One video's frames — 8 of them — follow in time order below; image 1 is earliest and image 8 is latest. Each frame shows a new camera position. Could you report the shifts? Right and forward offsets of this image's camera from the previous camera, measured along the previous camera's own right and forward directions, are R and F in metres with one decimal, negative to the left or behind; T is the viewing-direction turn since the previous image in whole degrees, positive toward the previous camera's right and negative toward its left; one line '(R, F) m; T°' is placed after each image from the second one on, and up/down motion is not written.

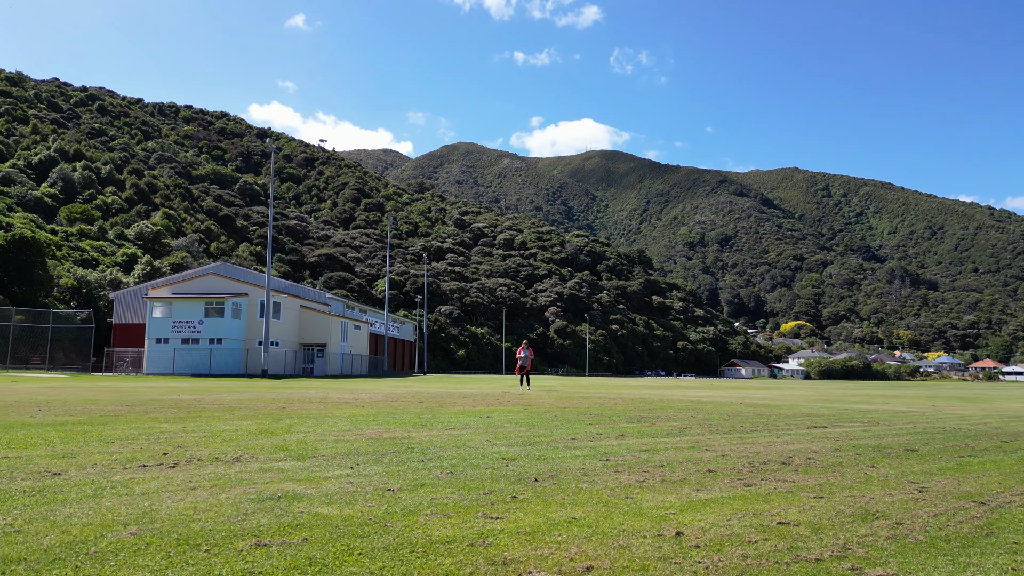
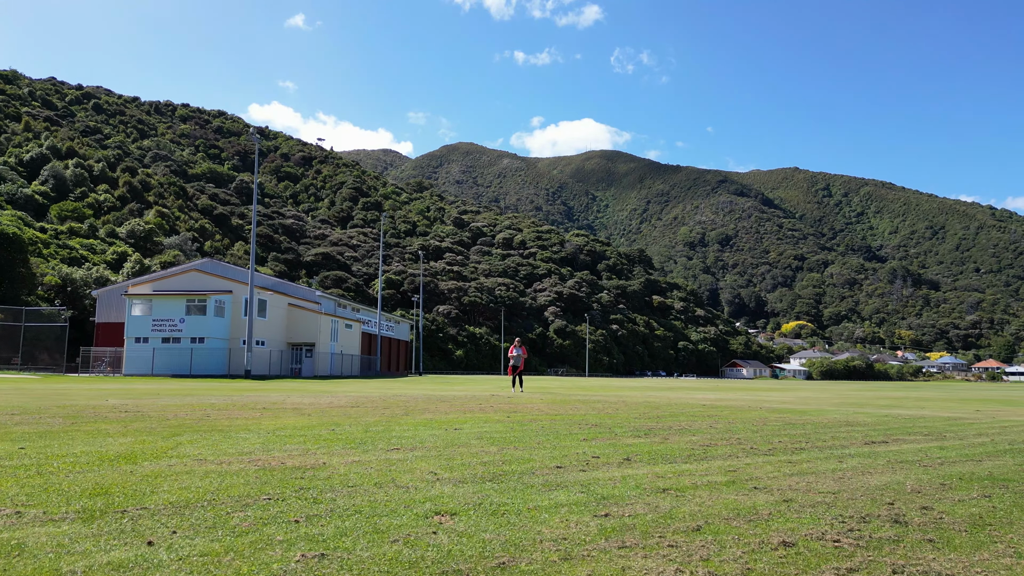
(+0.3, +2.0) m; 0°
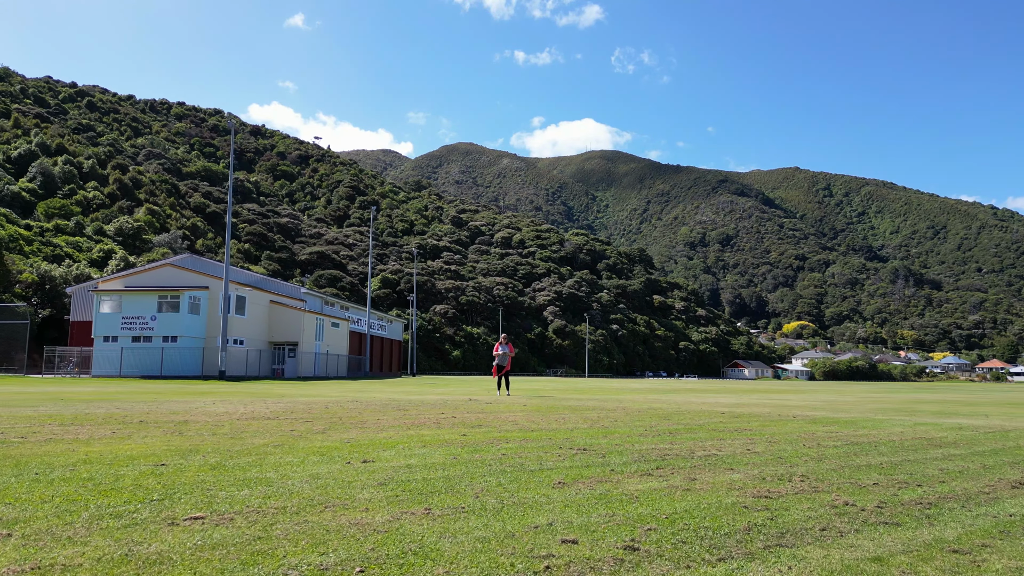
(+0.4, +2.6) m; 0°
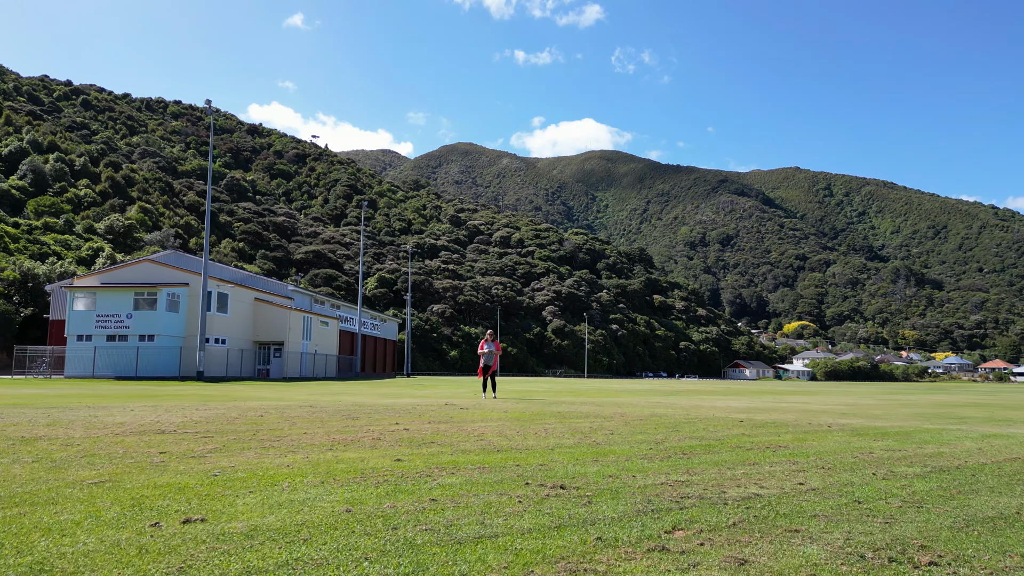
(+0.3, +1.9) m; 0°
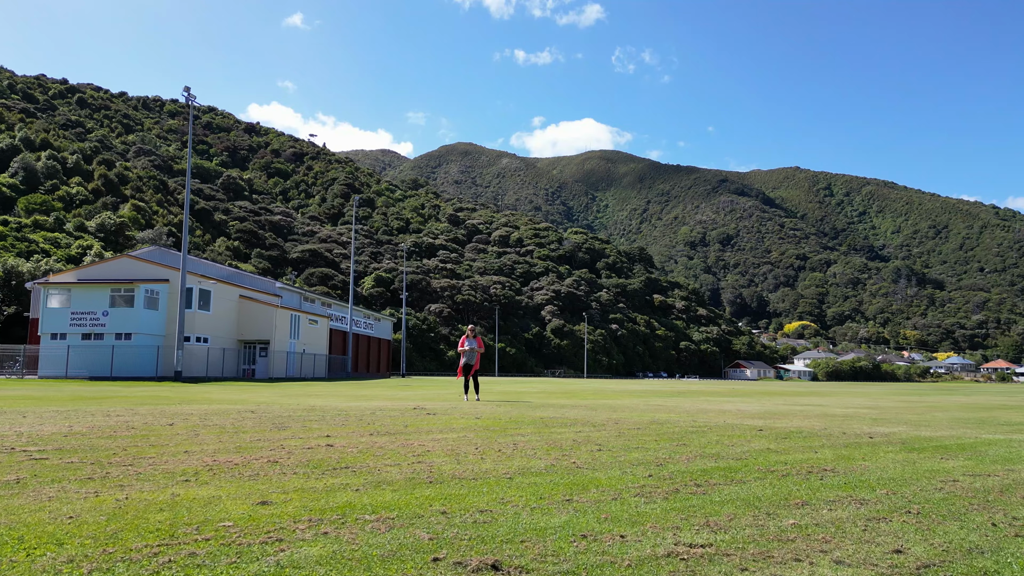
(+0.3, +1.7) m; 0°
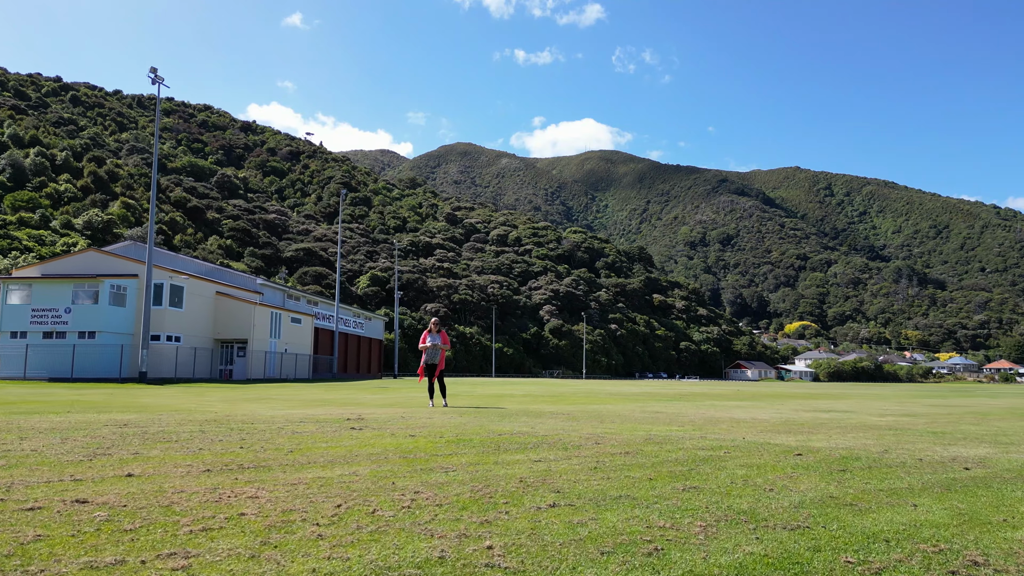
(+0.5, +2.3) m; 0°
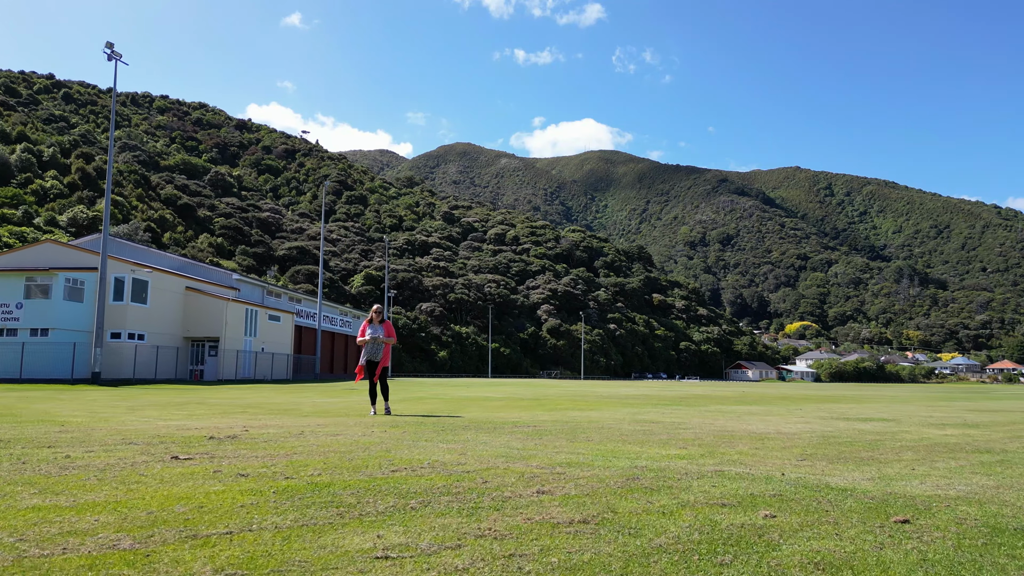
(+0.6, +2.5) m; 0°
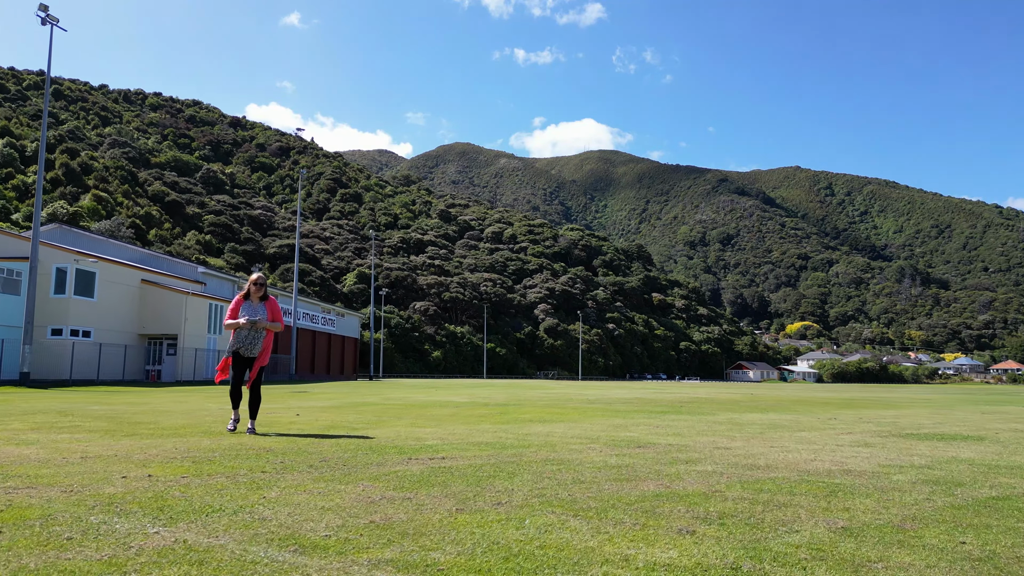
(+0.8, +3.2) m; 0°
